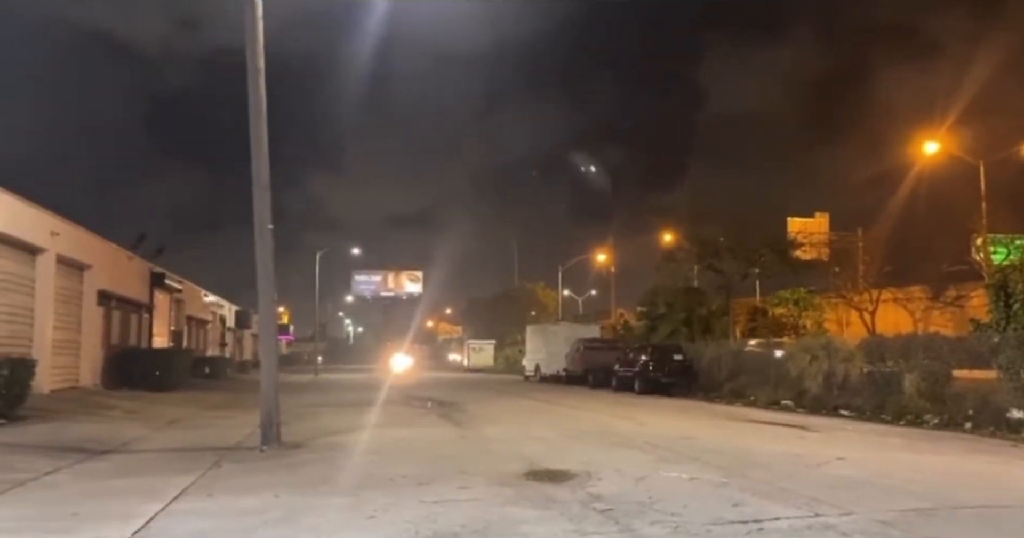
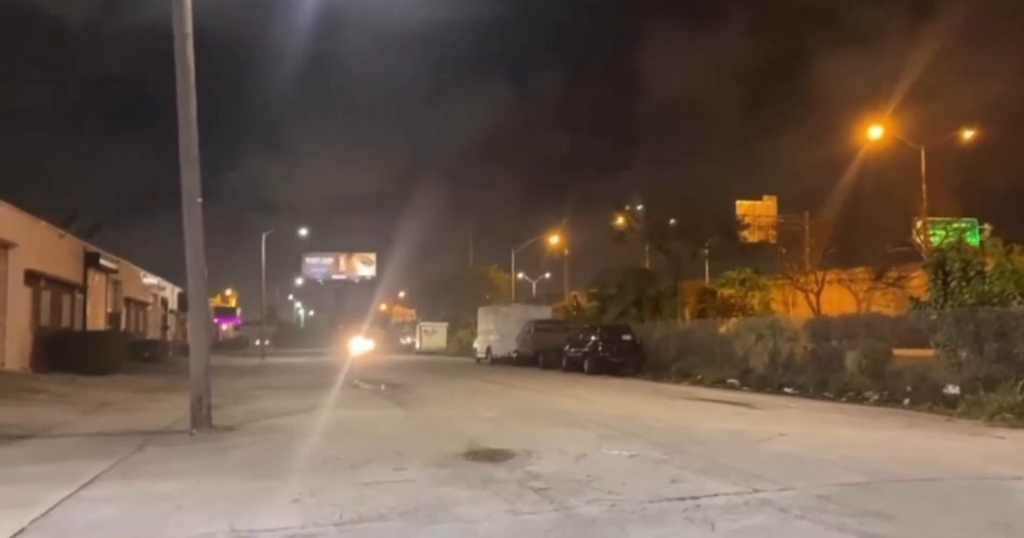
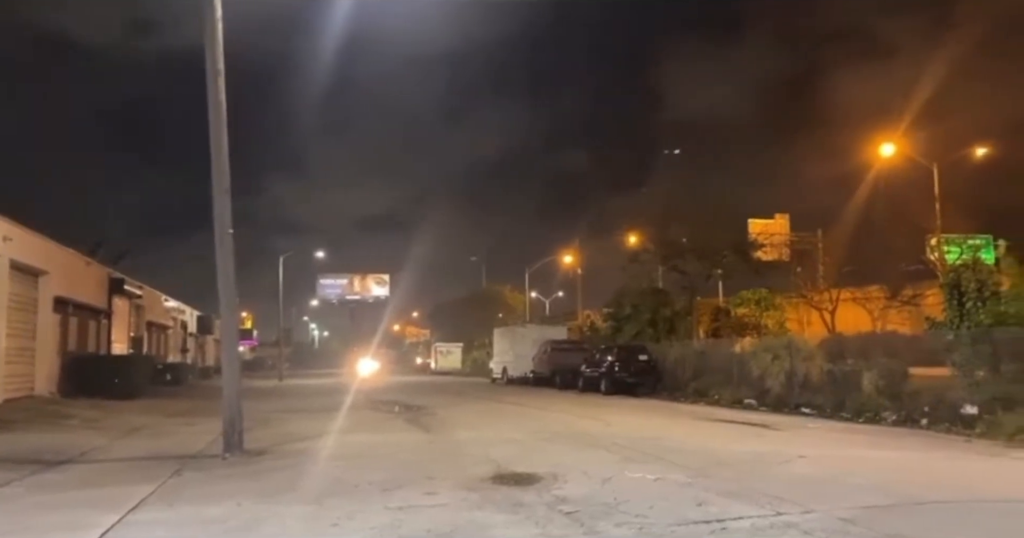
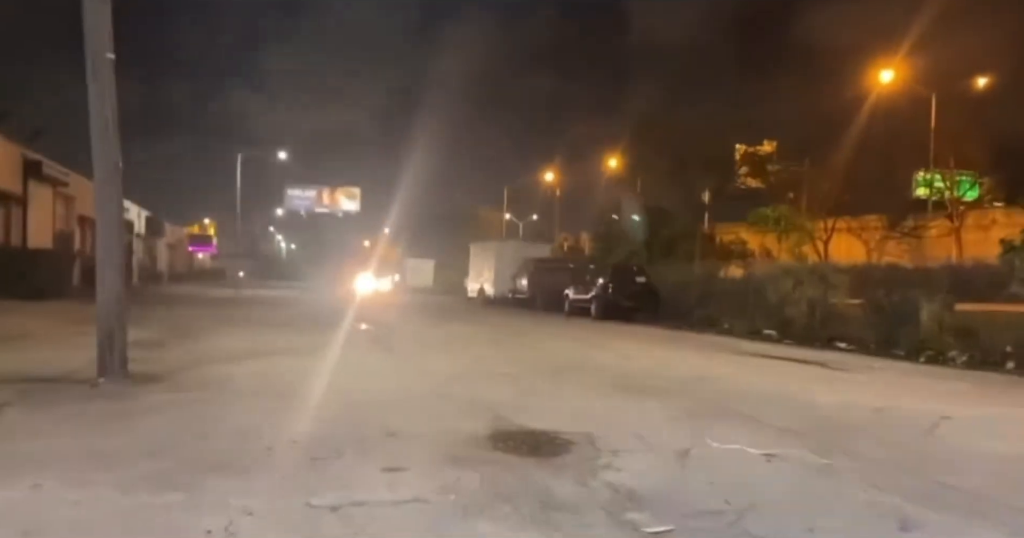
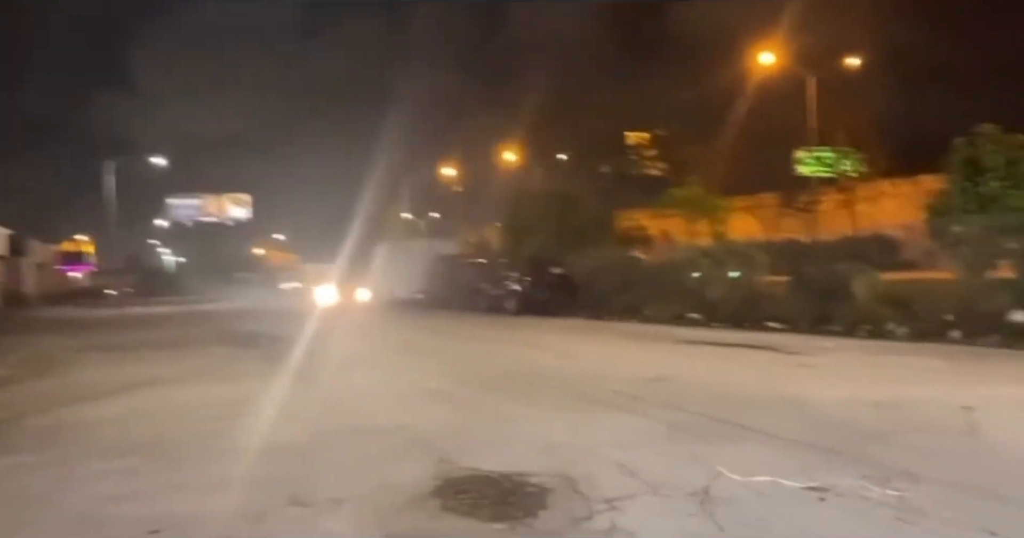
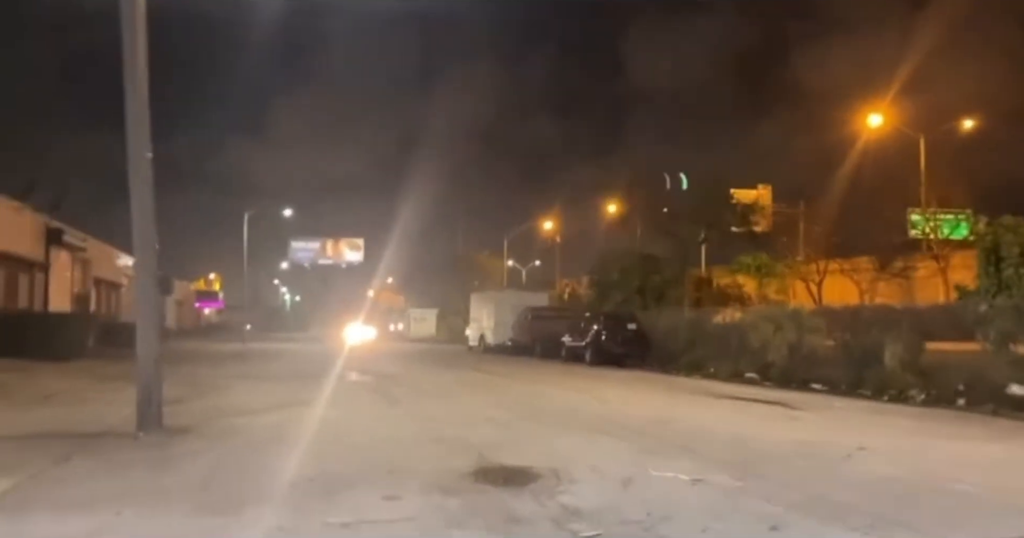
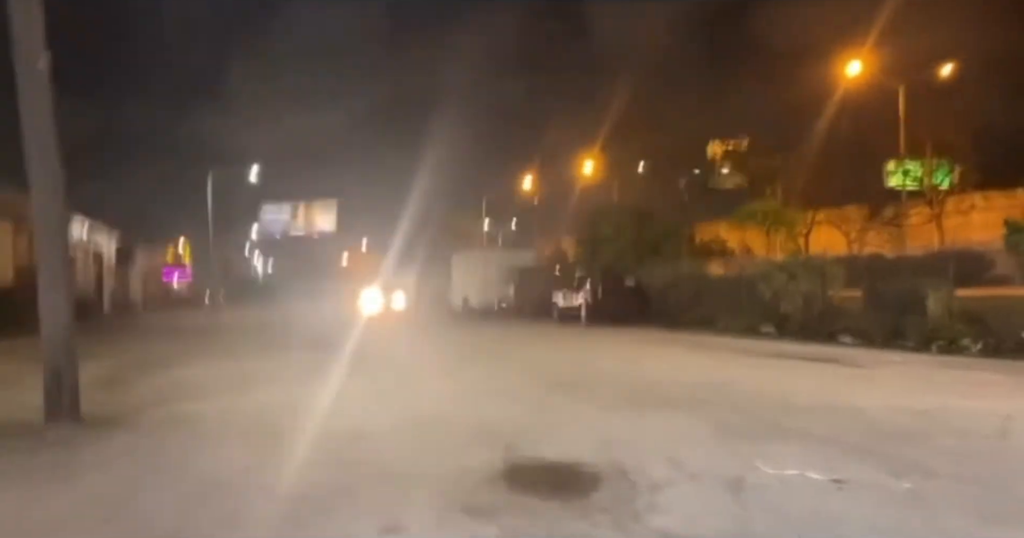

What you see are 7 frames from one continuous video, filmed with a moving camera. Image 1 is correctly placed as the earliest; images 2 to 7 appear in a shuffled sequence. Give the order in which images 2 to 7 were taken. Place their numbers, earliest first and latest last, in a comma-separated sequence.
3, 2, 6, 4, 7, 5
